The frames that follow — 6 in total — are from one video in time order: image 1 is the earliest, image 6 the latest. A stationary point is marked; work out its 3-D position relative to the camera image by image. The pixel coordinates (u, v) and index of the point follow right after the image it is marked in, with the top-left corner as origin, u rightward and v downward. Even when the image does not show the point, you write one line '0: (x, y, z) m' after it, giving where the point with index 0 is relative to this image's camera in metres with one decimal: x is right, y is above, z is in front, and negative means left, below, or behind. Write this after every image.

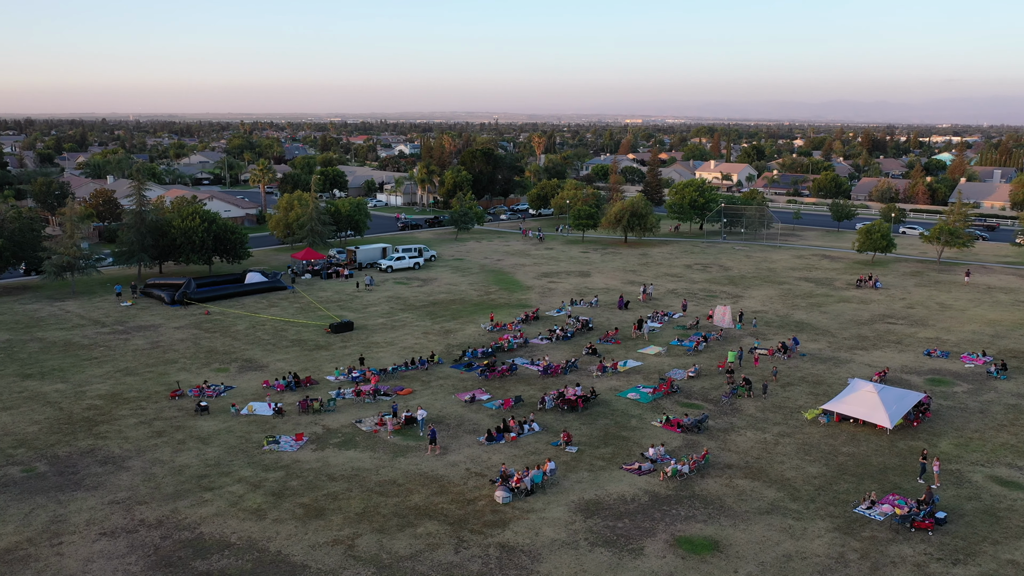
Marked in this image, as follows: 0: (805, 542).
0: (+6.5, -5.6, +18.2) m
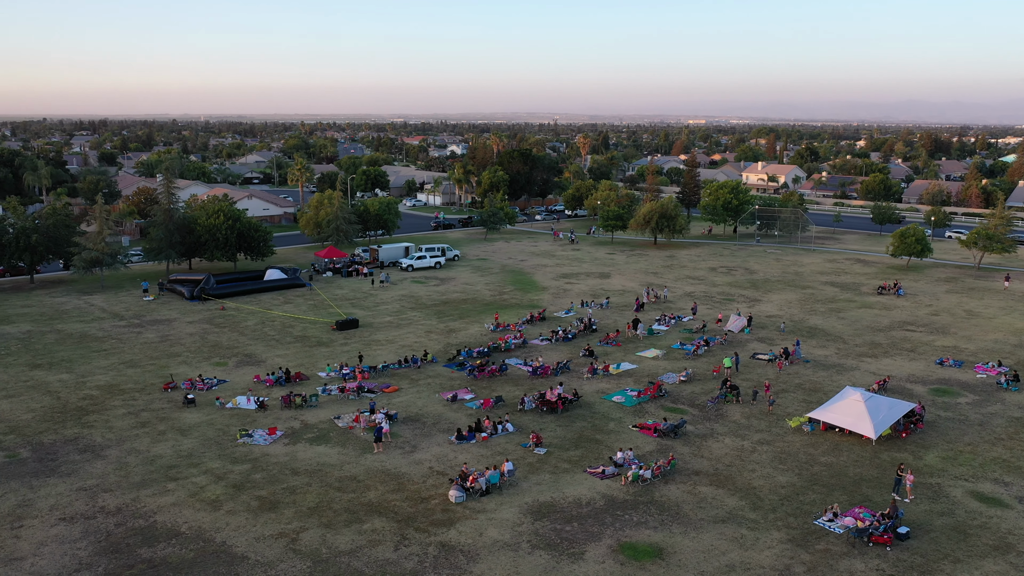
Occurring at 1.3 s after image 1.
0: (+5.2, -5.7, +17.8) m
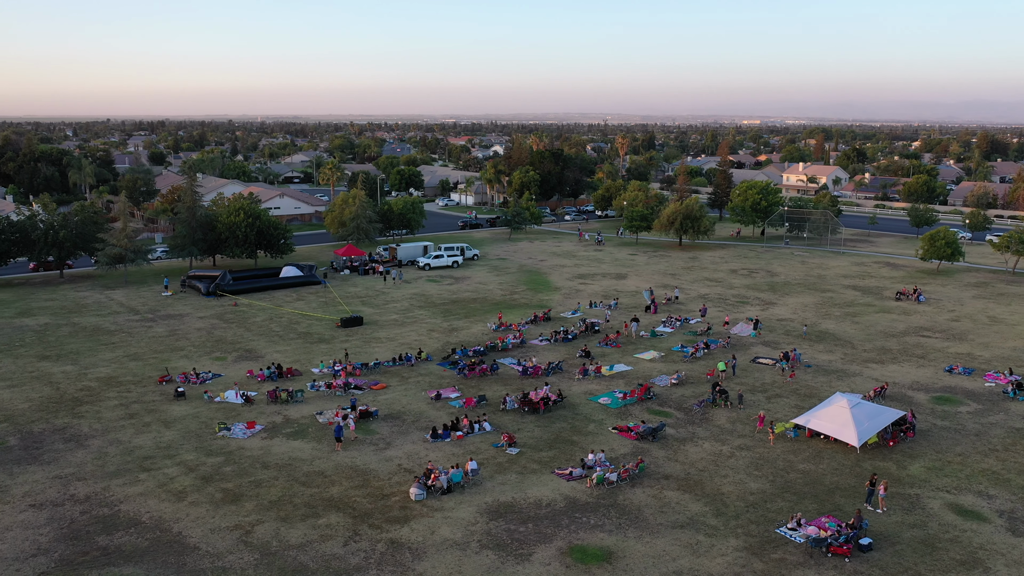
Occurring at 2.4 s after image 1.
0: (+4.1, -5.8, +17.4) m
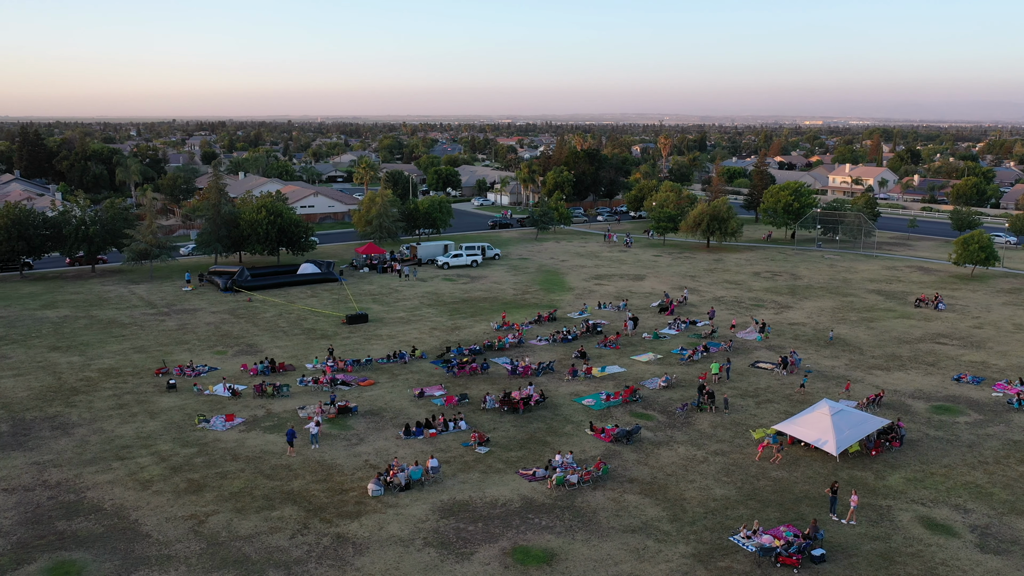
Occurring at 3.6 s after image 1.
0: (+2.8, -5.8, +17.1) m
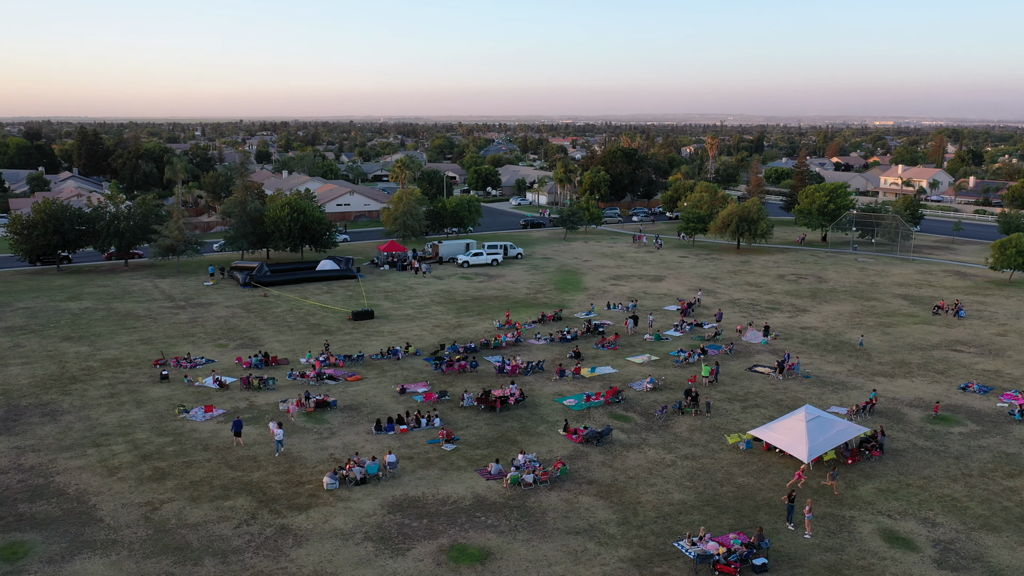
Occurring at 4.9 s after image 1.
0: (+1.4, -5.7, +16.8) m
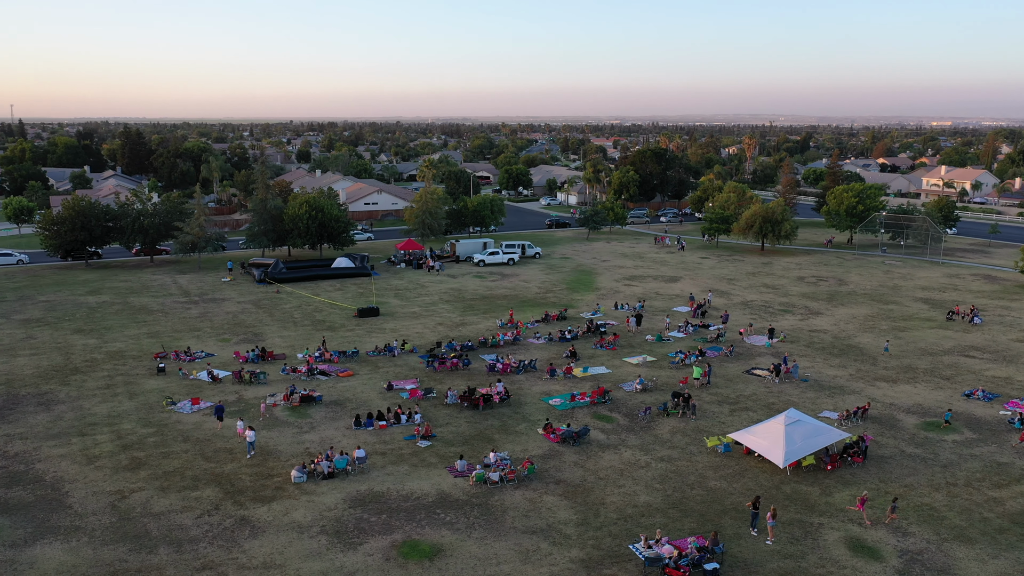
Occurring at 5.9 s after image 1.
0: (+0.4, -5.7, +16.7) m
